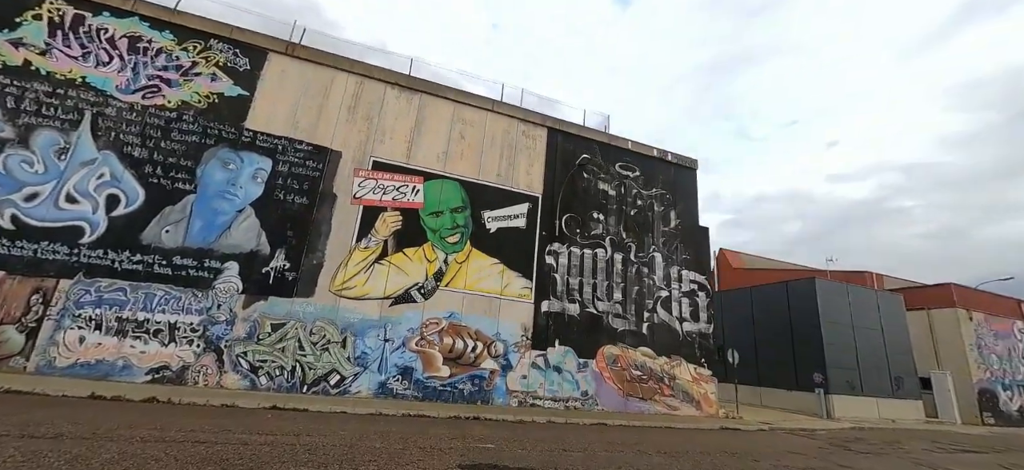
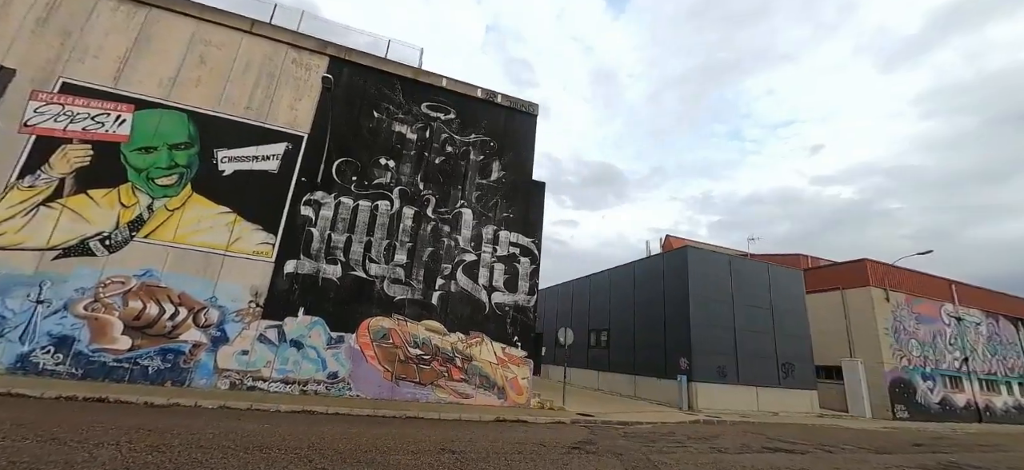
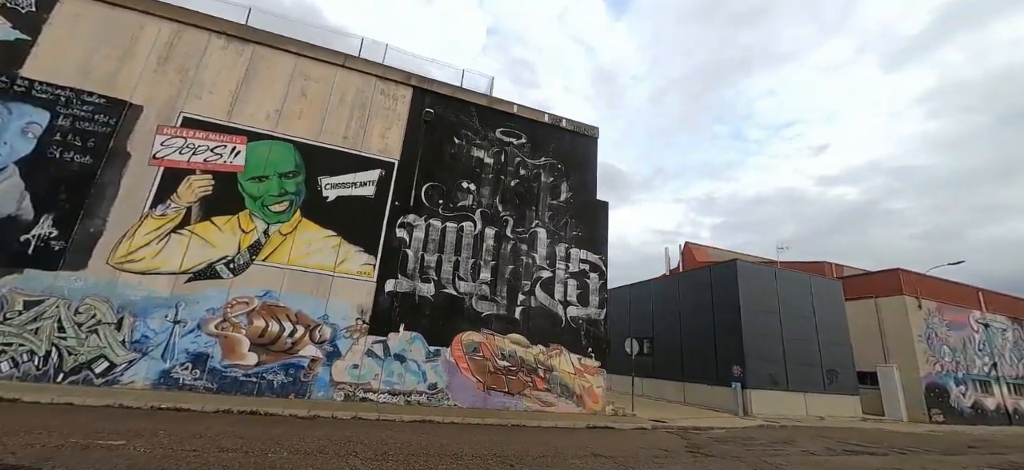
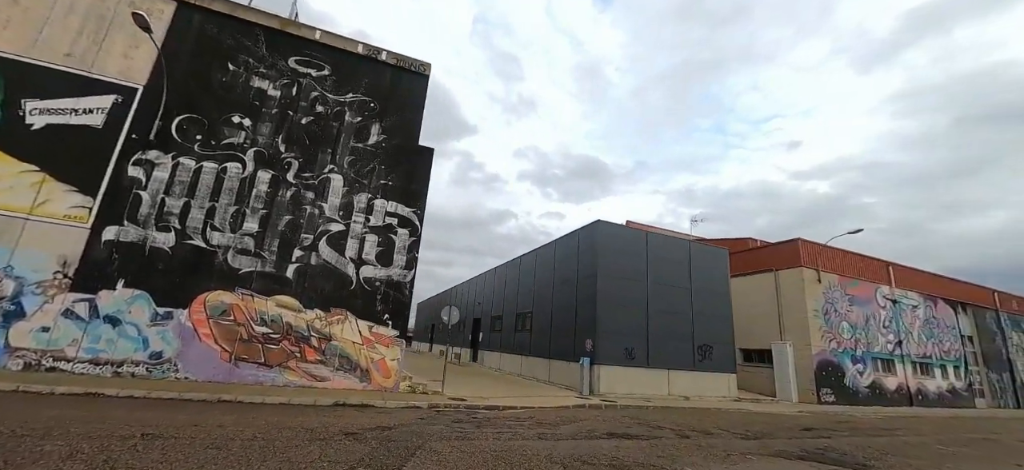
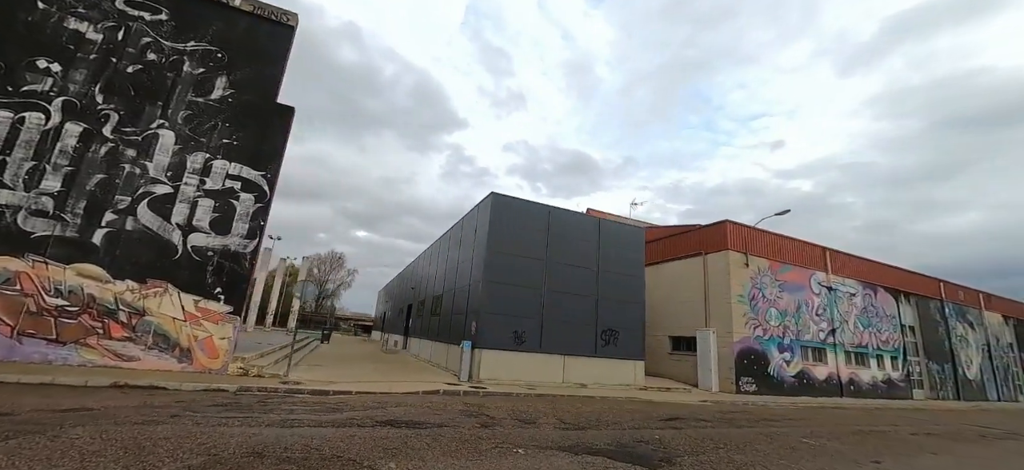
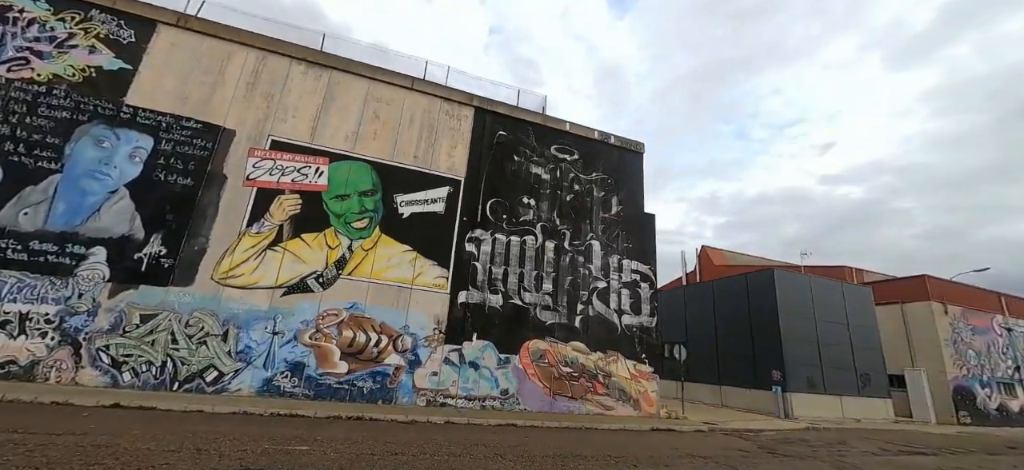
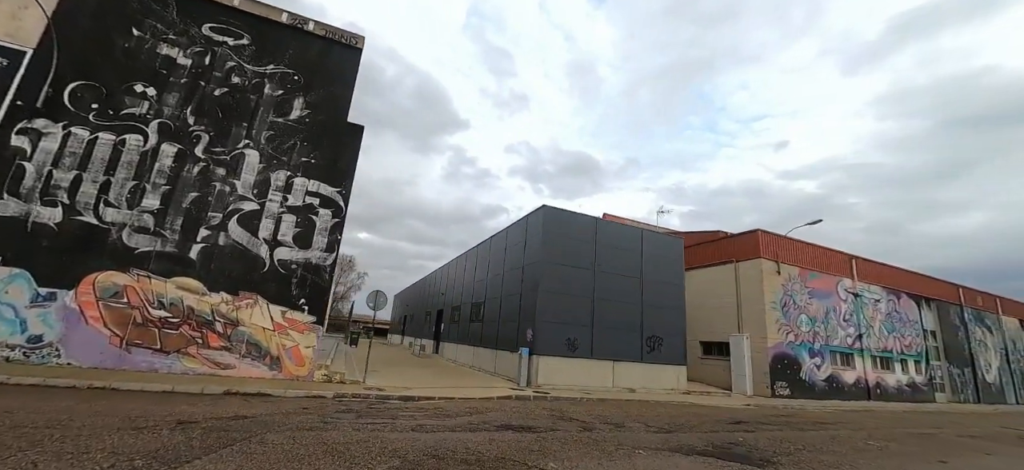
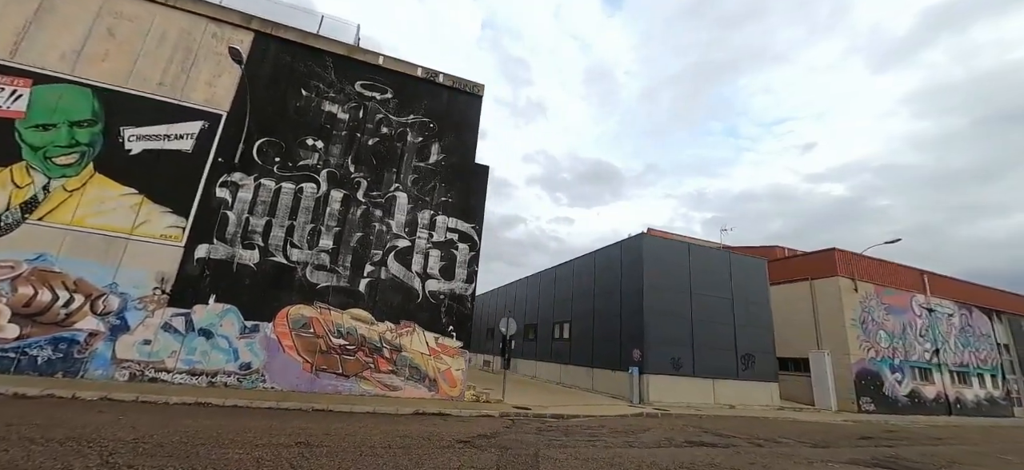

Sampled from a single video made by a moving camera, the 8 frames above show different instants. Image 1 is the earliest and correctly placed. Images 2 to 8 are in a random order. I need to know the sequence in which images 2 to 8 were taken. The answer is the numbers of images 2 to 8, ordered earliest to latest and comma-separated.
6, 3, 2, 8, 4, 7, 5
